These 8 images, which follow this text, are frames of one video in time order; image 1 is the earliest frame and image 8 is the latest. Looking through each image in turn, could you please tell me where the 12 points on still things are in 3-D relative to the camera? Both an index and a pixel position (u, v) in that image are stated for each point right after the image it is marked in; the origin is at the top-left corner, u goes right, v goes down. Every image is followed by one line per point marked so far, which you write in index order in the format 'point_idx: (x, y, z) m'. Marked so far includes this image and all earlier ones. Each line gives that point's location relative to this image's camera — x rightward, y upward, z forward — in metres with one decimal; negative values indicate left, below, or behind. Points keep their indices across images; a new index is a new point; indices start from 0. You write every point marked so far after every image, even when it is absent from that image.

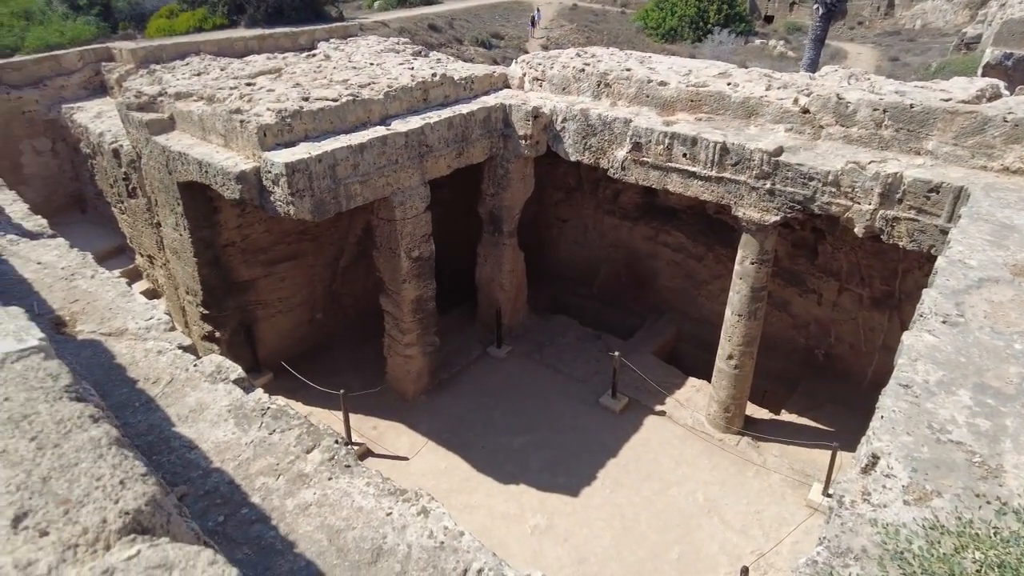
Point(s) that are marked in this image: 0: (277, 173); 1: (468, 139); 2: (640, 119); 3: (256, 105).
0: (-1.7, +0.8, +4.8) m
1: (-0.4, +1.4, +6.3) m
2: (+1.1, +1.5, +5.8) m
3: (-2.0, +1.5, +5.4) m
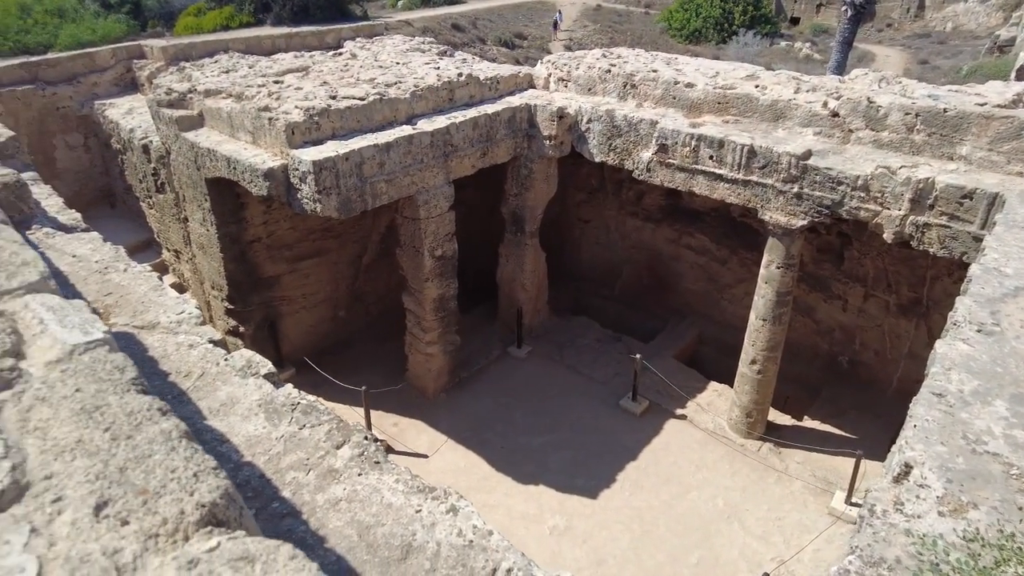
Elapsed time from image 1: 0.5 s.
0: (-1.5, +0.9, +4.9) m
1: (-0.2, +1.4, +6.3) m
2: (+1.3, +1.4, +5.8) m
3: (-1.8, +1.5, +5.4) m
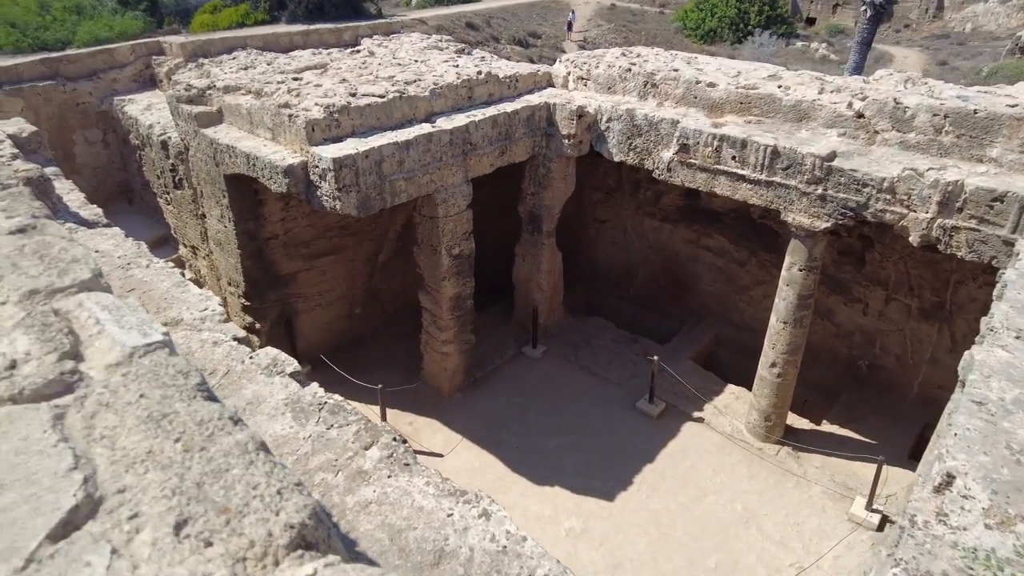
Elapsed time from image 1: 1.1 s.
0: (-1.4, +0.9, +4.9) m
1: (0.0, +1.4, +6.2) m
2: (+1.5, +1.4, +5.7) m
3: (-1.7, +1.5, +5.4) m
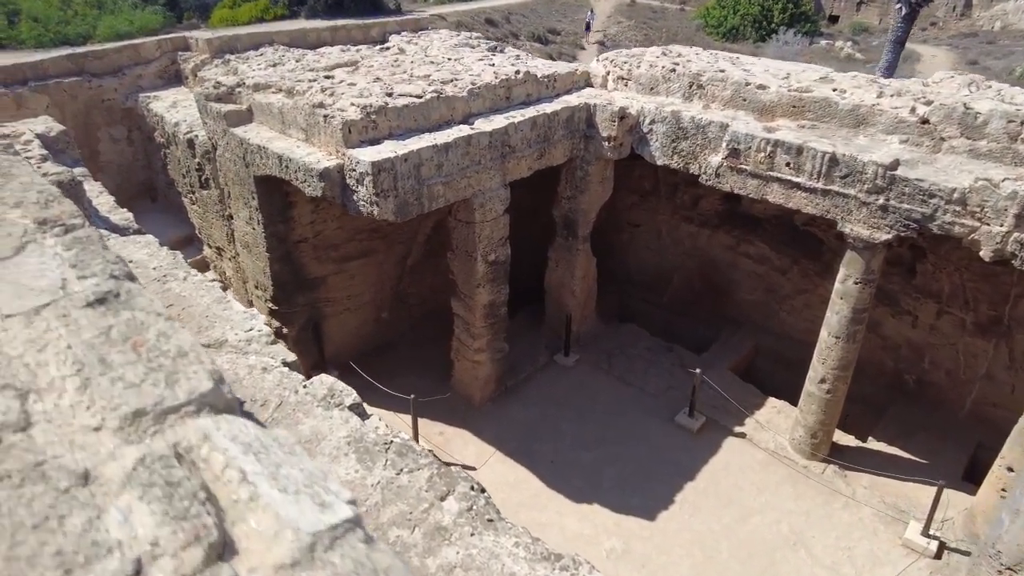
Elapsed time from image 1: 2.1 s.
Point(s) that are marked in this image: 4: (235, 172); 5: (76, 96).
0: (-1.0, +0.8, +4.7) m
1: (+0.3, +1.3, +6.0) m
2: (+1.8, +1.3, +5.5) m
3: (-1.3, +1.5, +5.2) m
4: (-2.5, +1.0, +6.0) m
5: (-5.0, +2.2, +7.6) m
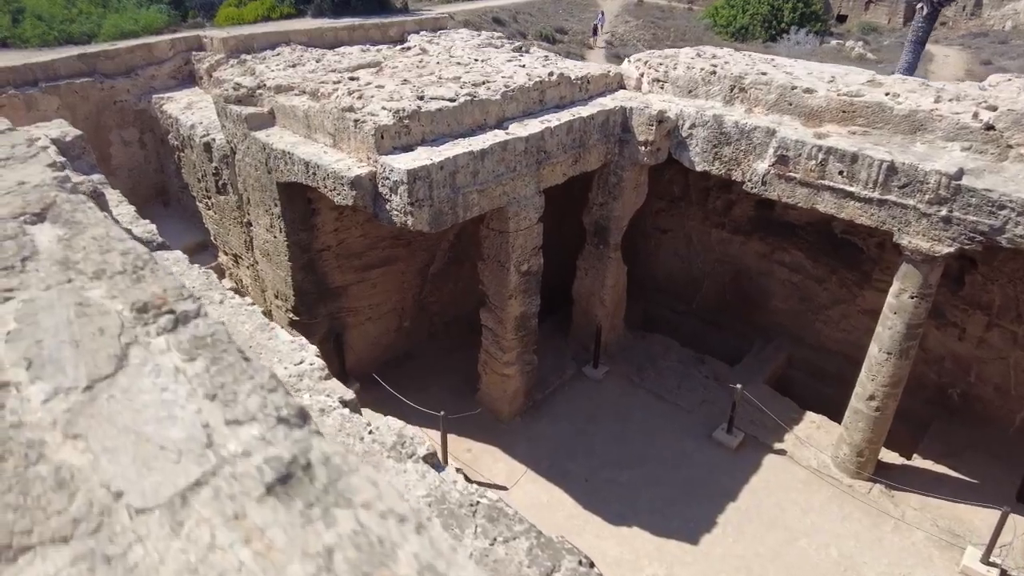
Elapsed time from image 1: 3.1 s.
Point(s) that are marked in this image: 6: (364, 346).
0: (-0.8, +0.7, +4.4) m
1: (+0.6, +1.2, +5.7) m
2: (+2.1, +1.2, +5.2) m
3: (-1.1, +1.4, +5.0) m
4: (-2.2, +0.9, +5.8) m
5: (-4.7, +2.1, +7.4) m
6: (-1.5, -0.6, +6.9) m
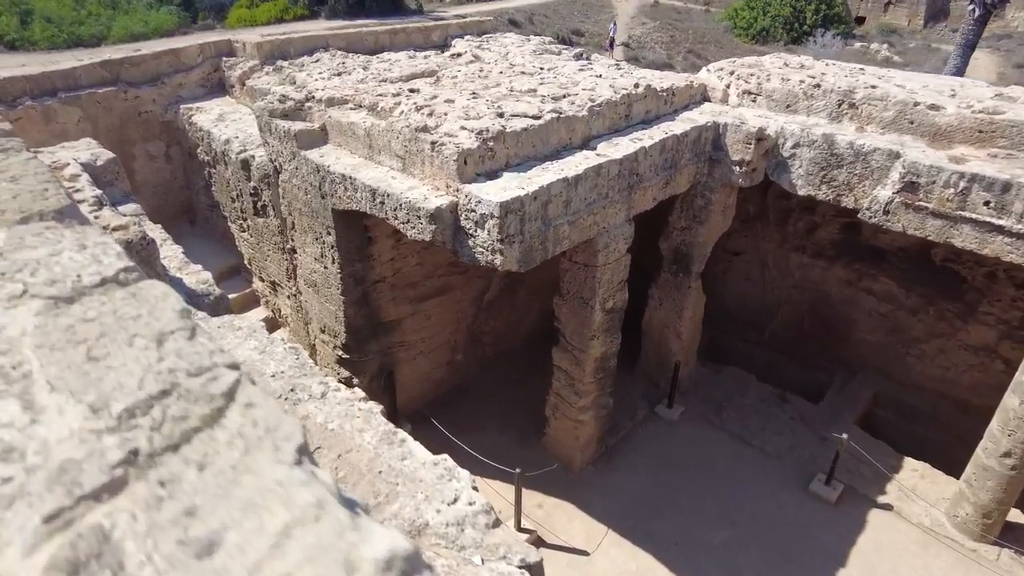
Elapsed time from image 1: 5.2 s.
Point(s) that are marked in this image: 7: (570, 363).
0: (-0.2, +0.4, +3.8) m
1: (+1.3, +0.9, +5.1) m
2: (+2.7, +0.9, +4.6) m
3: (-0.4, +1.1, +4.3) m
4: (-1.6, +0.7, +5.1) m
5: (-4.1, +1.8, +6.8) m
6: (-0.9, -0.9, +6.2) m
7: (+0.5, -0.6, +5.3) m
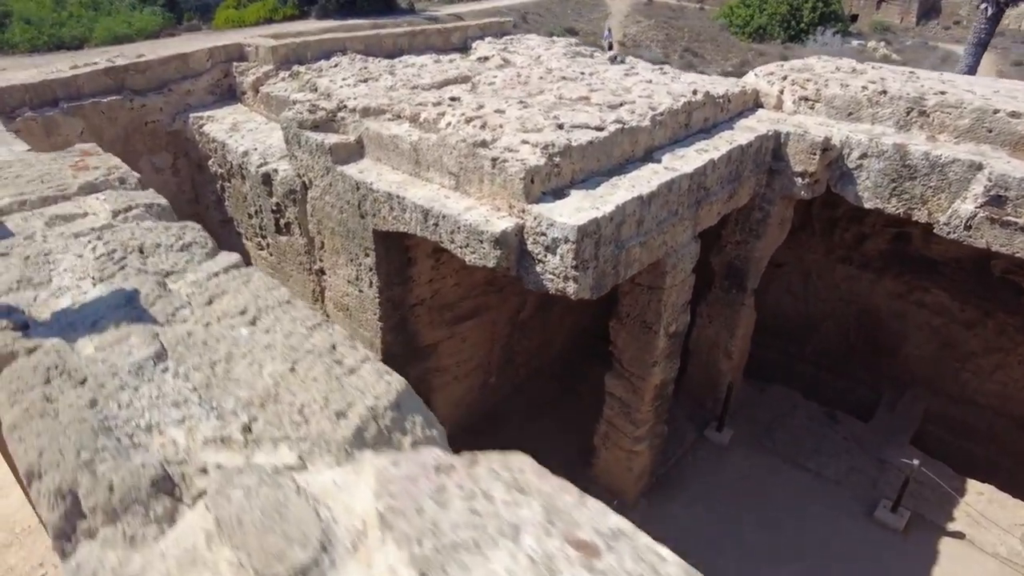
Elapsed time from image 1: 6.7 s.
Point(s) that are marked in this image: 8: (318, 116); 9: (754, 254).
0: (+0.2, +0.2, +3.4) m
1: (+1.6, +0.8, +4.7) m
2: (+3.1, +0.8, +4.2) m
3: (-0.1, +0.9, +3.9) m
4: (-1.2, +0.5, +4.7) m
5: (-3.7, +1.6, +6.3) m
6: (-0.5, -1.1, +5.8) m
7: (+0.8, -0.7, +4.9) m
8: (-1.4, +1.2, +4.8) m
9: (+1.9, +0.3, +5.4) m
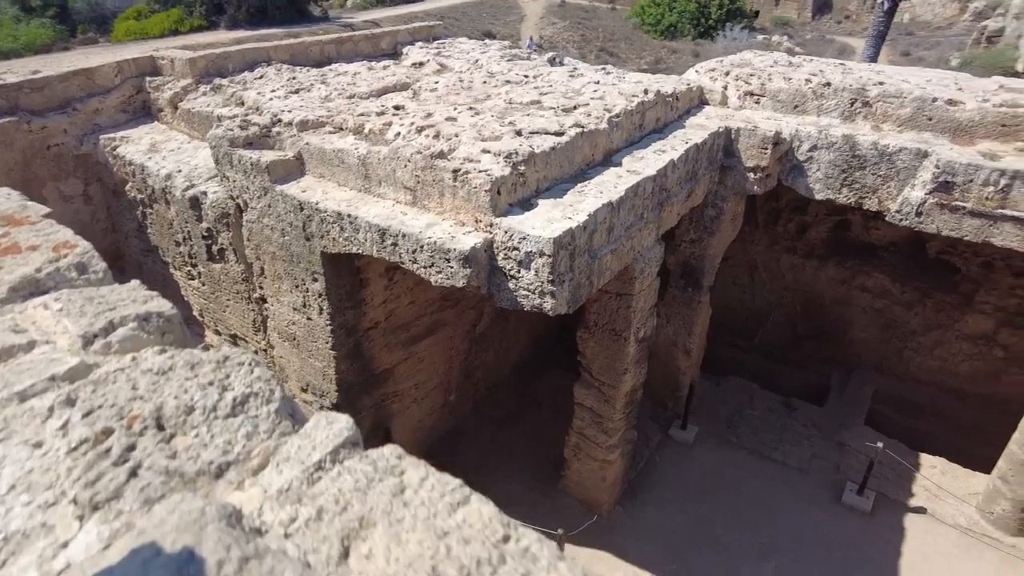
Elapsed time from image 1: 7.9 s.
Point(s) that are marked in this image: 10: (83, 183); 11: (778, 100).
0: (+0.1, +0.2, +3.2) m
1: (+1.3, +0.8, +4.7) m
2: (+2.8, +0.9, +4.3) m
3: (-0.3, +0.8, +3.7) m
4: (-1.5, +0.3, +4.4) m
5: (-4.3, +1.2, +5.7) m
6: (-0.8, -1.2, +5.6) m
7: (+0.6, -0.8, +4.8) m
8: (-1.8, +1.0, +4.5) m
9: (+1.6, +0.3, +5.3) m
10: (-3.9, +1.0, +6.2) m
11: (+2.1, +1.5, +5.2) m
